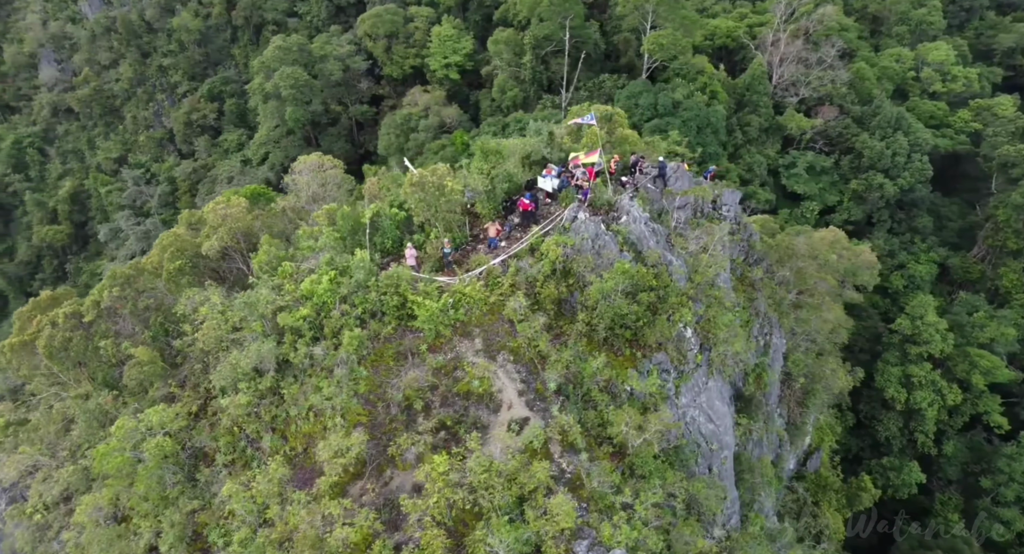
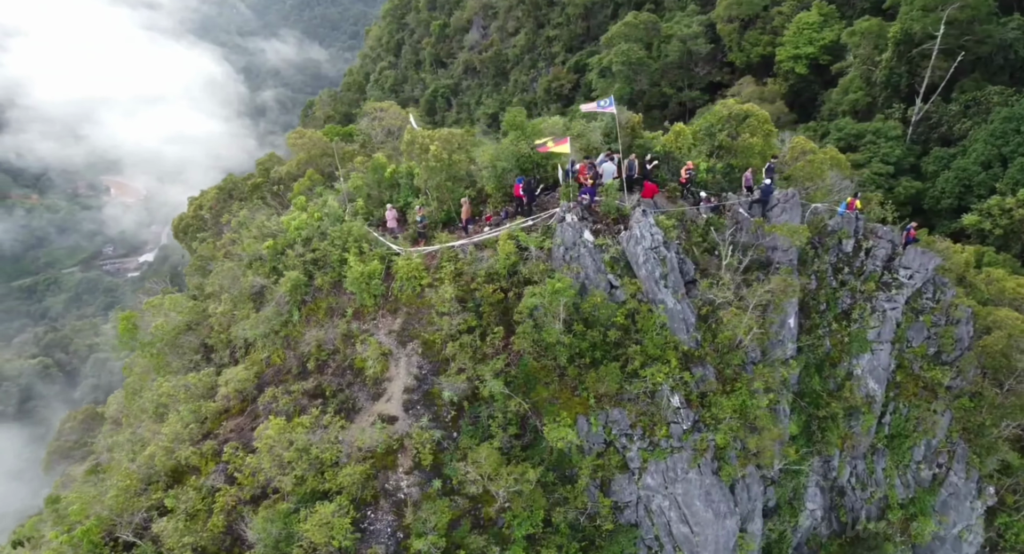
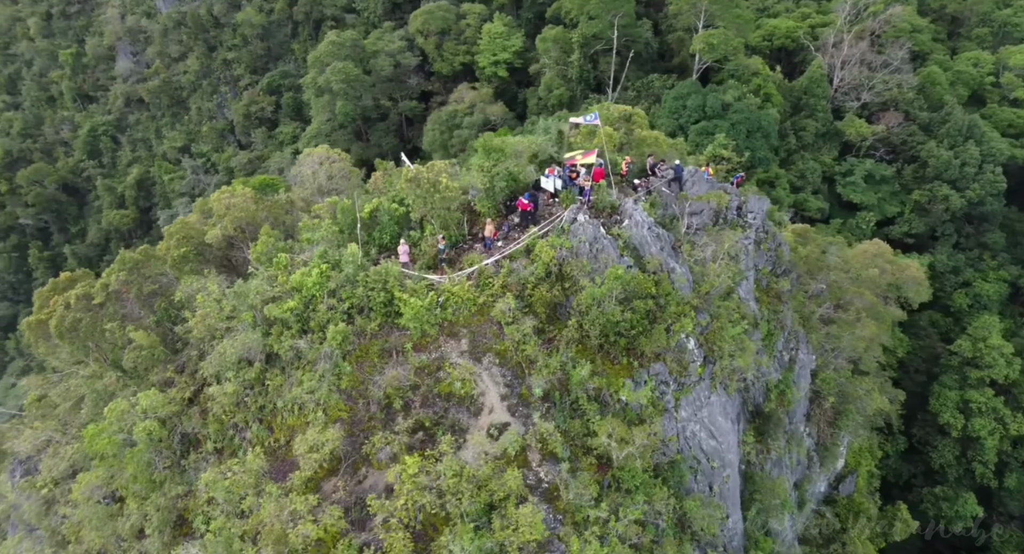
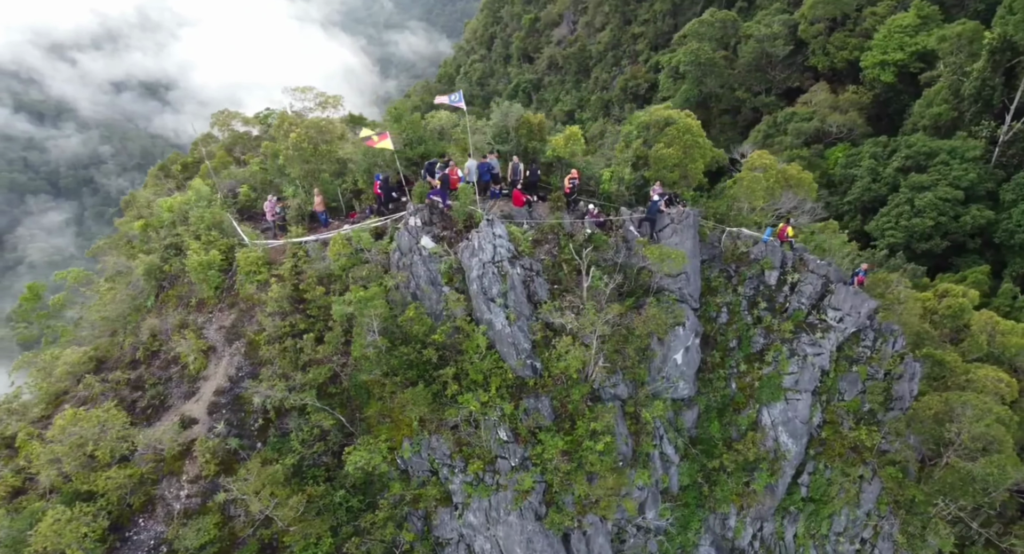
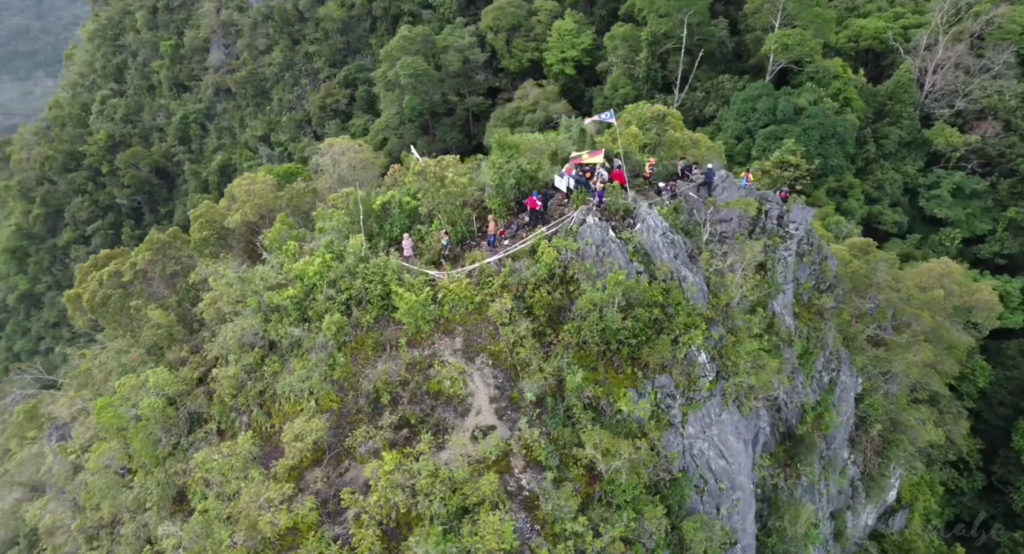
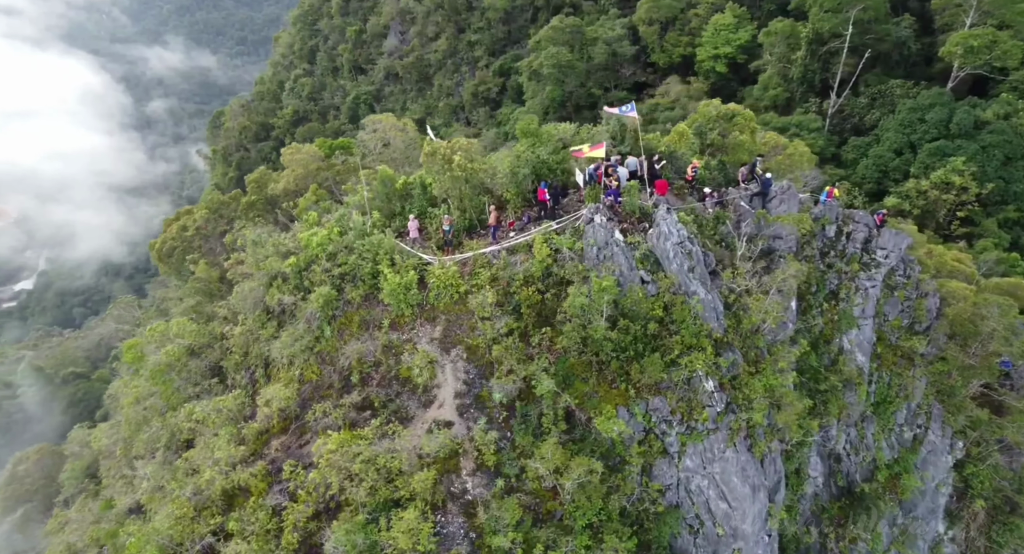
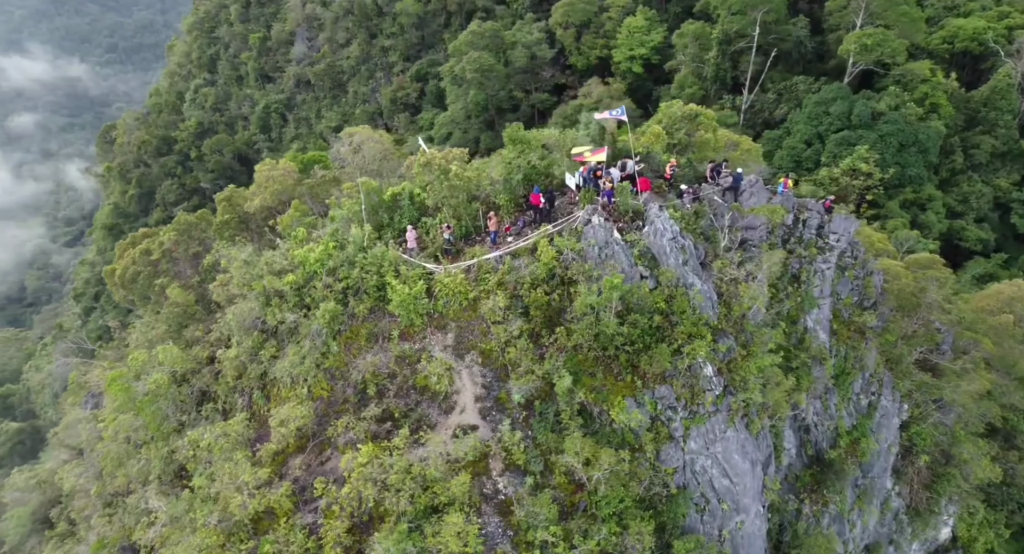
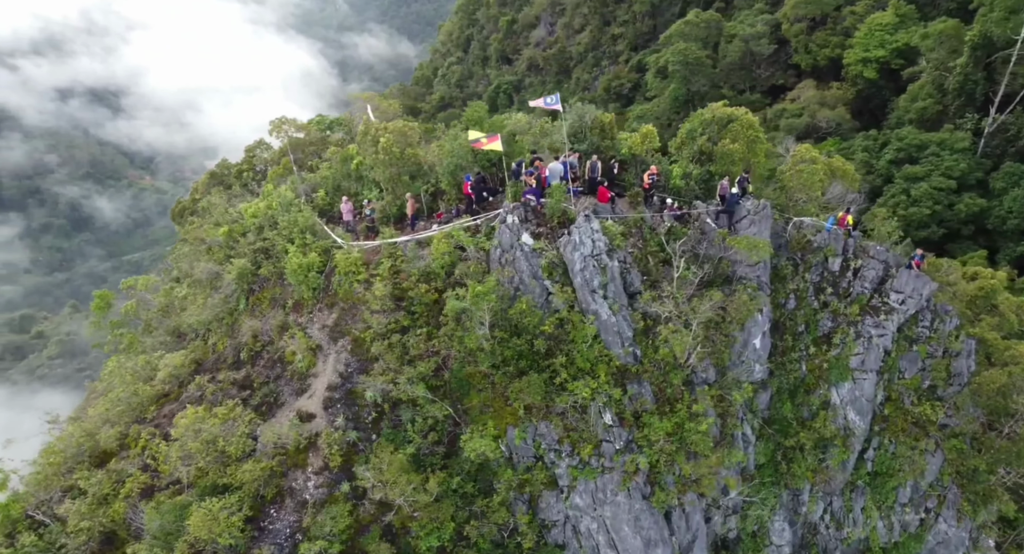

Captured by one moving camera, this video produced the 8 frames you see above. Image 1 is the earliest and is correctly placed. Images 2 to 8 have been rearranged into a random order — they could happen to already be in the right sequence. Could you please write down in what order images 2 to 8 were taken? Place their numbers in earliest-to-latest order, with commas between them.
3, 5, 7, 6, 2, 8, 4
